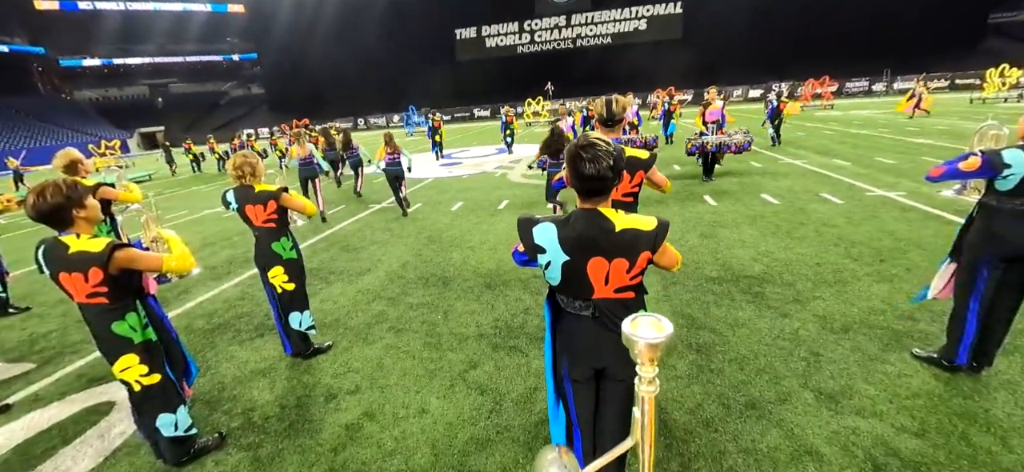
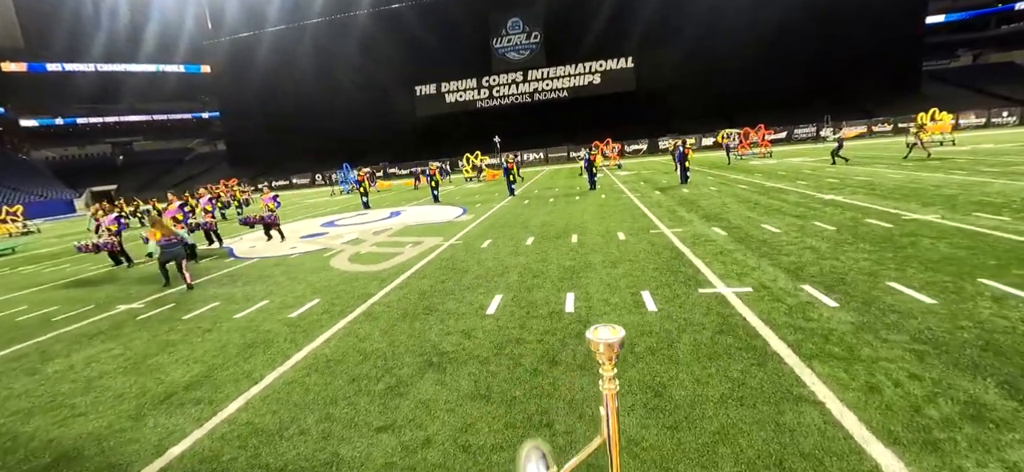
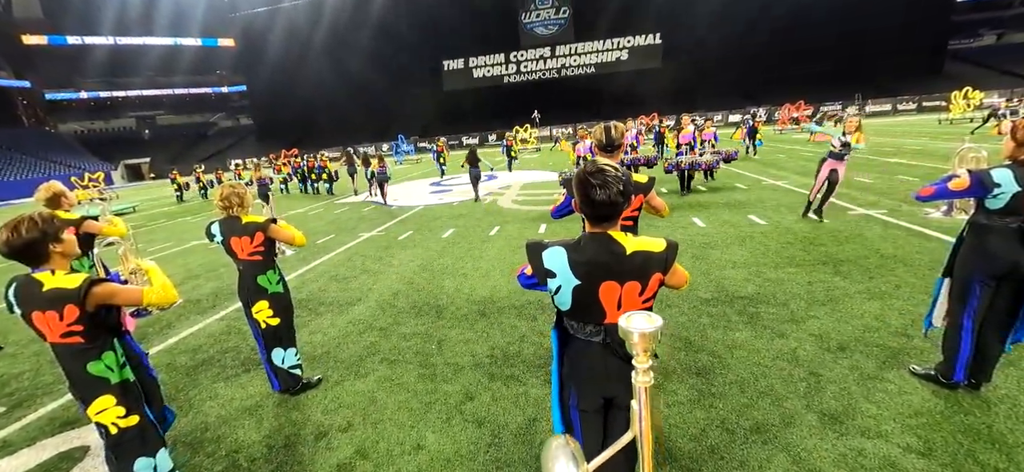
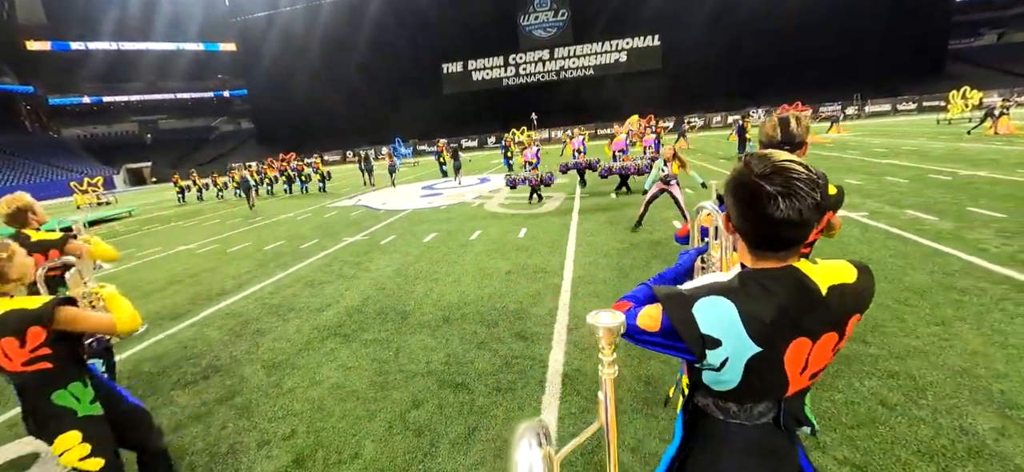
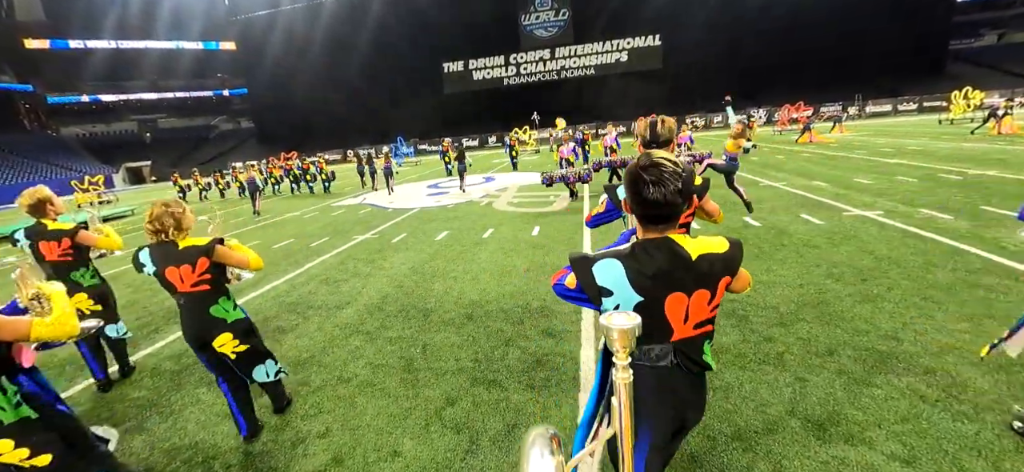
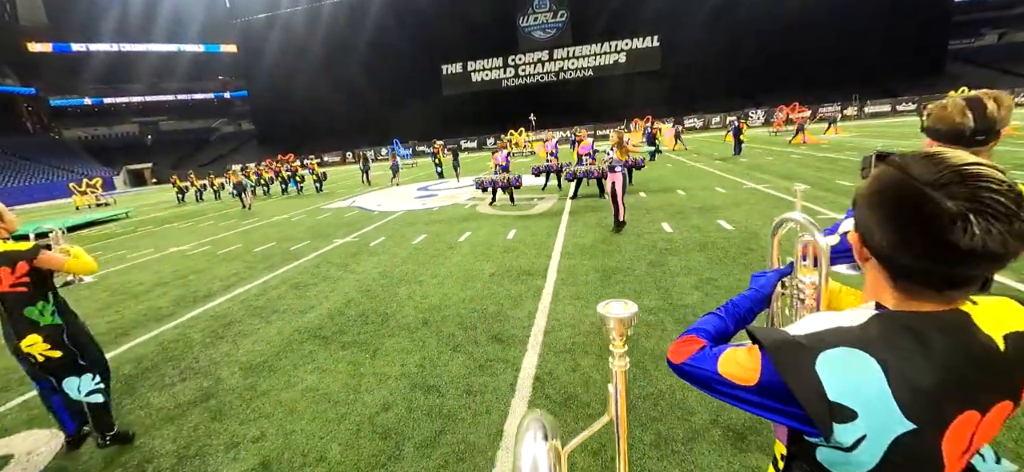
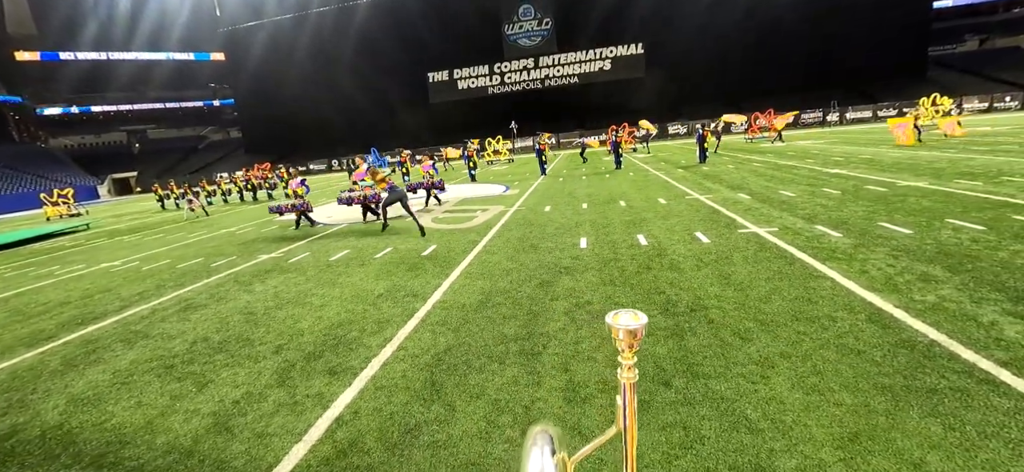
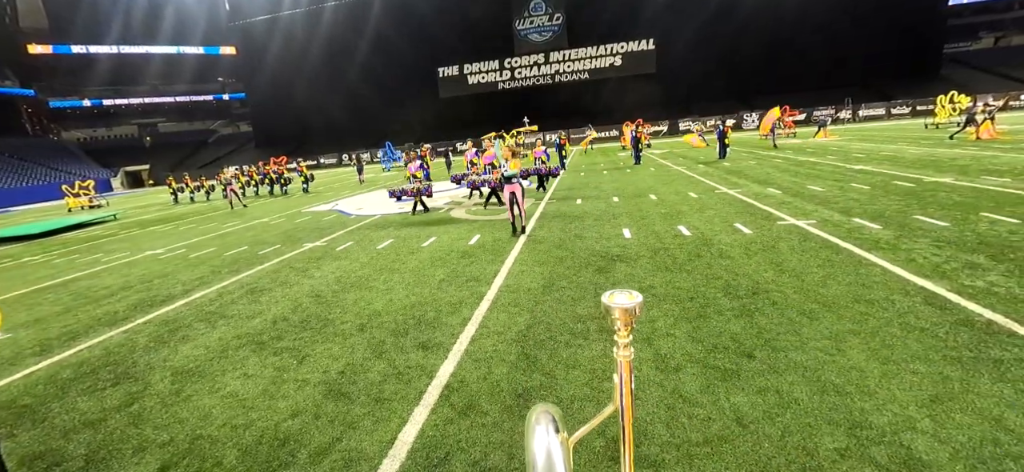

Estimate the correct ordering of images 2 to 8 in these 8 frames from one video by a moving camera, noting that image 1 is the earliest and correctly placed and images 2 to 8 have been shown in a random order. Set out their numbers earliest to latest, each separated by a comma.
3, 5, 4, 6, 8, 7, 2
